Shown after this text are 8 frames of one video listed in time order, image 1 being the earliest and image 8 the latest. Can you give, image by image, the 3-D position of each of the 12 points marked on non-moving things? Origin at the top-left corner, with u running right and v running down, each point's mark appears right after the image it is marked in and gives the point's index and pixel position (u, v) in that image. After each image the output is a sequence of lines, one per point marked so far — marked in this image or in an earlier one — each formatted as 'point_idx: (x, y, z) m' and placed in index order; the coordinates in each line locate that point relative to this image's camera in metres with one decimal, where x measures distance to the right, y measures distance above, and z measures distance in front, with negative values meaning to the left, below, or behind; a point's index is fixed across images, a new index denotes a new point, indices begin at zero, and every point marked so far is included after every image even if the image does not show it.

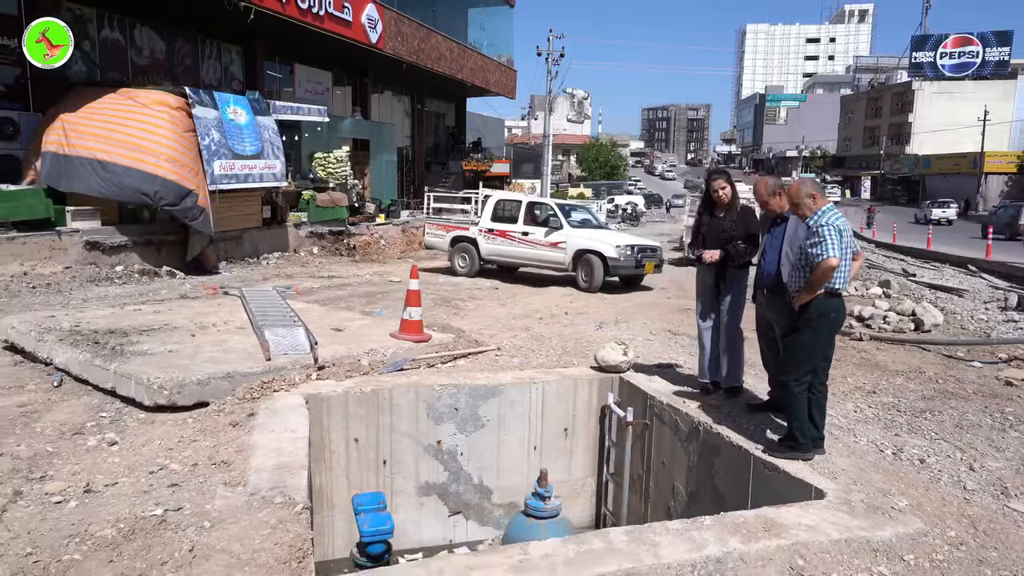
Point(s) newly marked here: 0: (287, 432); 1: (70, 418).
0: (-1.4, -0.9, +4.6) m
1: (-3.0, -0.9, +5.0) m
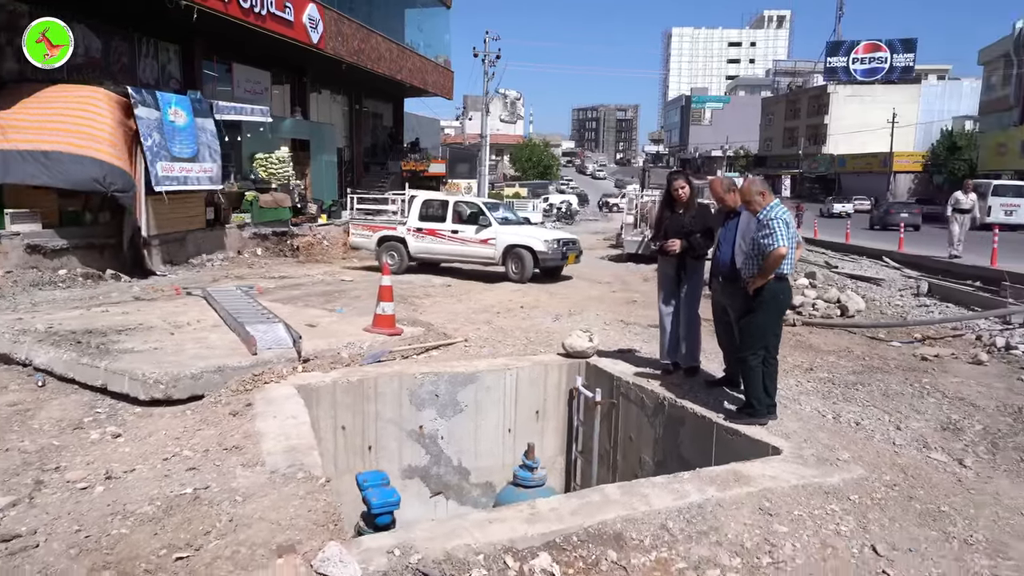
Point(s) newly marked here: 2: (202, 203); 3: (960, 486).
0: (-1.5, -0.9, +4.9) m
1: (-3.2, -0.9, +5.2) m
2: (-6.8, +1.8, +15.9) m
3: (+2.7, -1.2, +4.4) m
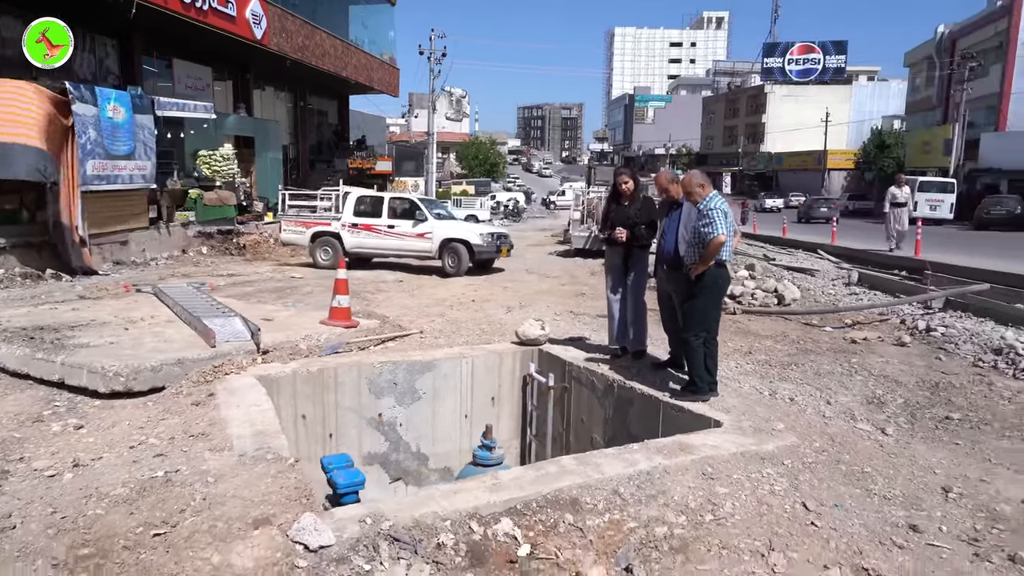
0: (-1.8, -0.8, +5.1) m
1: (-3.5, -0.9, +5.2) m
2: (-7.9, +1.9, +15.6) m
3: (+2.4, -1.1, +4.8) m
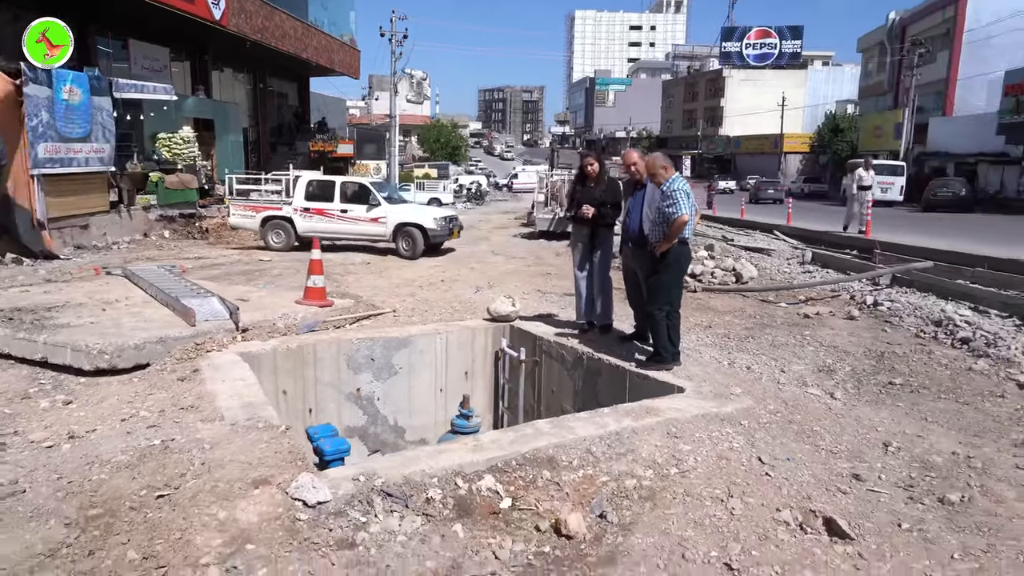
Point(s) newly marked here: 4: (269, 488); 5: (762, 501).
0: (-2.0, -0.7, +5.2) m
1: (-3.6, -0.7, +5.3) m
2: (-8.6, +2.2, +15.4) m
3: (+2.3, -0.9, +5.2) m
4: (-1.2, -1.0, +3.6) m
5: (+1.2, -1.1, +3.6) m
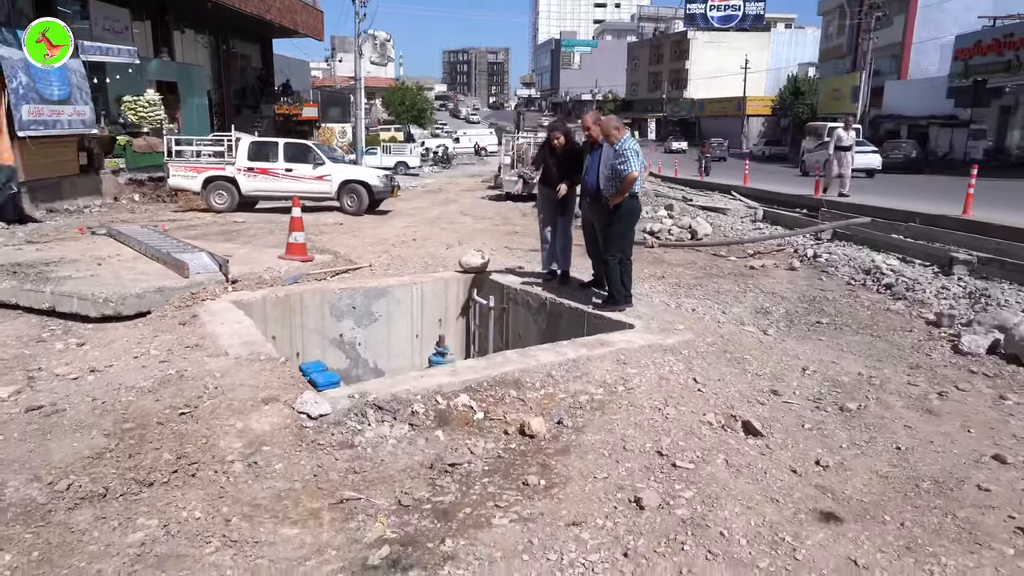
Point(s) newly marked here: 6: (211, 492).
0: (-2.2, -0.3, +5.8) m
1: (-3.9, -0.3, +5.8) m
2: (-9.3, +3.0, +15.5) m
3: (+2.0, -0.5, +6.0) m
4: (-1.3, -0.7, +4.2) m
5: (+1.1, -0.7, +4.3) m
6: (-1.4, -0.9, +3.4) m
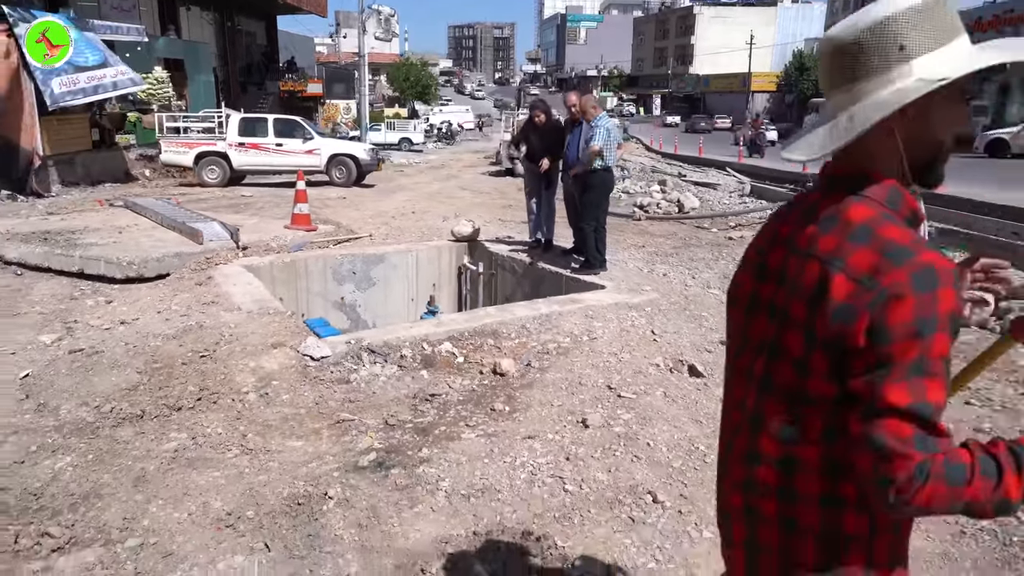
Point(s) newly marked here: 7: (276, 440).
0: (-2.3, 0.0, +6.5) m
1: (-4.0, 0.0, +6.4) m
2: (-9.4, +3.6, +16.2) m
3: (+1.9, -0.1, +6.6) m
4: (-1.5, -0.4, +4.8) m
5: (+0.9, -0.5, +5.0) m
6: (-1.6, -0.7, +4.0) m
7: (-1.2, -0.8, +3.8) m
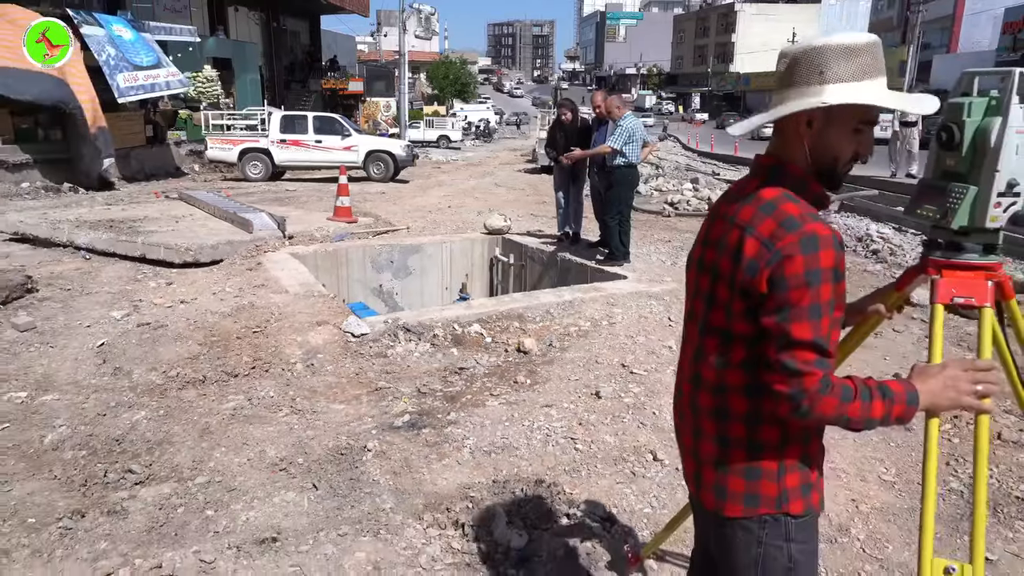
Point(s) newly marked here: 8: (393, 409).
0: (-2.1, +0.2, +7.0) m
1: (-3.8, +0.1, +7.0) m
2: (-8.6, +3.9, +17.0) m
3: (+2.1, -0.1, +6.9) m
4: (-1.3, -0.3, +5.3) m
5: (+1.1, -0.4, +5.4) m
6: (-1.4, -0.6, +4.5) m
7: (-1.1, -0.7, +4.2) m
8: (-0.7, -0.7, +4.2) m
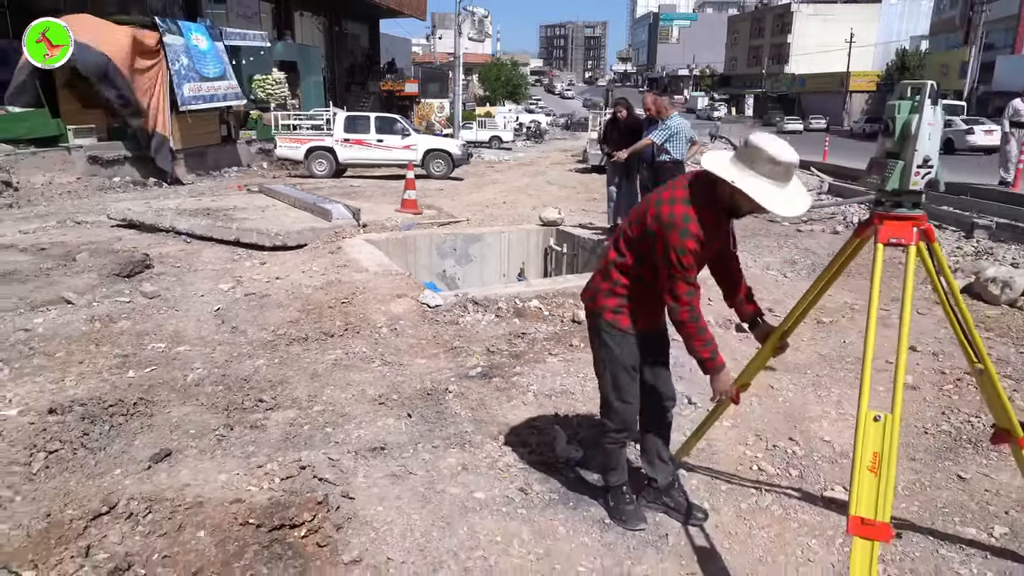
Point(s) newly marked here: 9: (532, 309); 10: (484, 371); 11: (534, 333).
0: (-1.5, +0.4, +7.8) m
1: (-3.2, +0.4, +8.0) m
2: (-7.3, +4.2, +18.2) m
3: (+2.7, +0.1, +7.4) m
4: (-0.9, -0.1, +6.1) m
5: (+1.5, -0.2, +6.0) m
6: (-1.0, -0.4, +5.3) m
7: (-0.7, -0.5, +5.0) m
8: (-0.3, -0.5, +4.9) m
9: (+0.2, -0.2, +6.1) m
10: (-0.2, -0.5, +4.7) m
11: (+0.2, -0.3, +5.5) m
